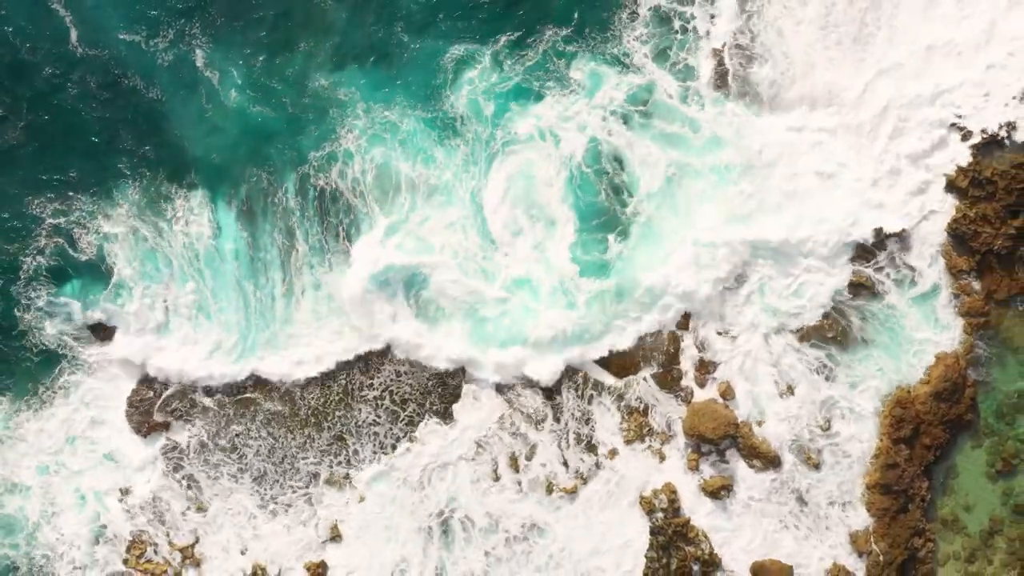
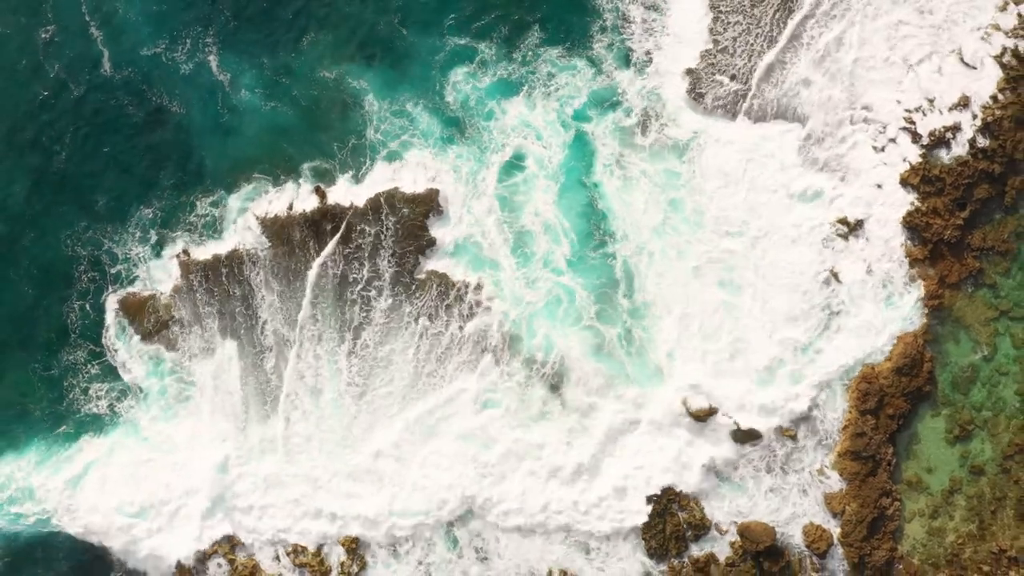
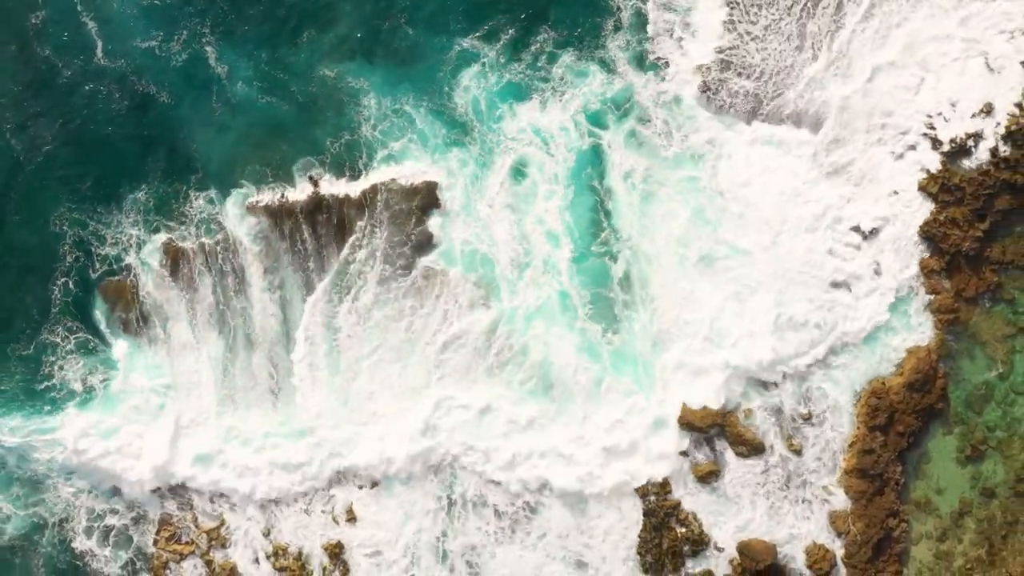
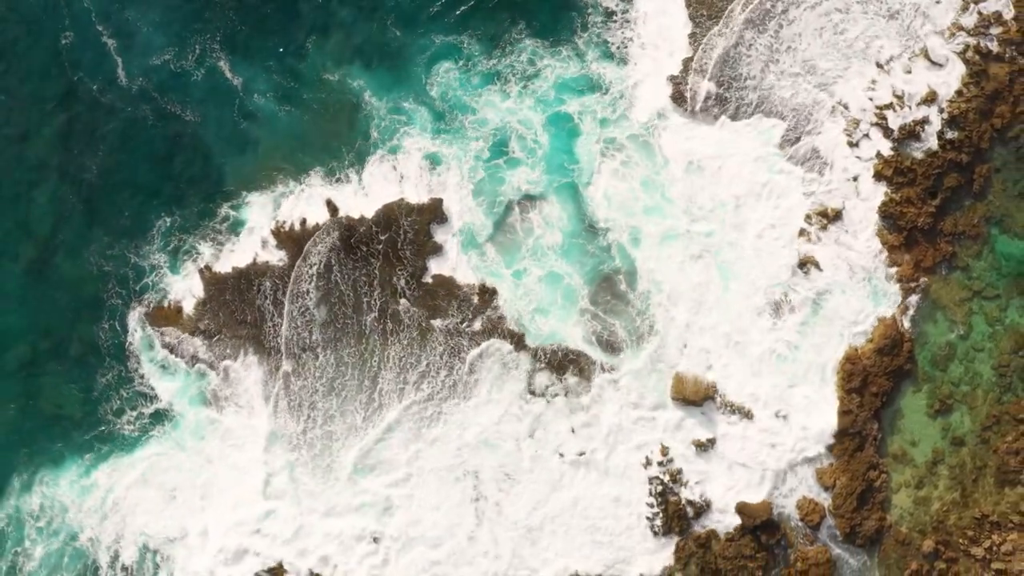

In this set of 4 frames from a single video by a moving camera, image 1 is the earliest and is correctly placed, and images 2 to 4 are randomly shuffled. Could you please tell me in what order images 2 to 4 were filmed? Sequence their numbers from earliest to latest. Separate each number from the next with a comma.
3, 2, 4
